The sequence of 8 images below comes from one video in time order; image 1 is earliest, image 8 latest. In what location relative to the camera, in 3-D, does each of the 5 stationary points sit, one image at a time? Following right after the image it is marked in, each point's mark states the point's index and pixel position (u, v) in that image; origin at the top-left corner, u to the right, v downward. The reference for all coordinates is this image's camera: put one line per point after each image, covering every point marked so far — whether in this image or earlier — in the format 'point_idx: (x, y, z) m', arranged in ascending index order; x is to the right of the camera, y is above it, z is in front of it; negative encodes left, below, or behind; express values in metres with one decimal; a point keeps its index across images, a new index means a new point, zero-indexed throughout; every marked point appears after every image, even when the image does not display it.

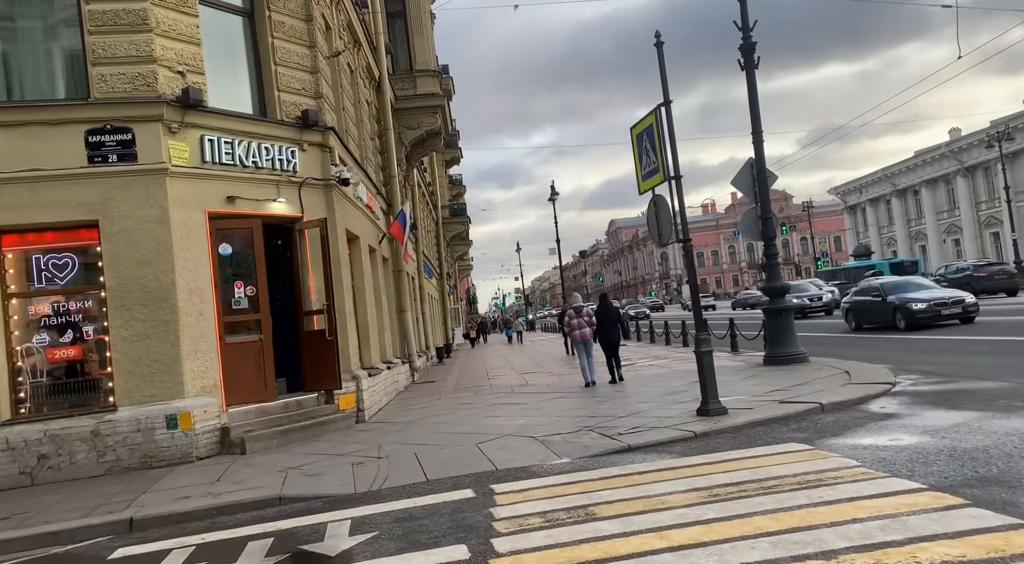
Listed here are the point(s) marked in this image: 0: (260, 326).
0: (-3.4, -0.6, +10.8) m
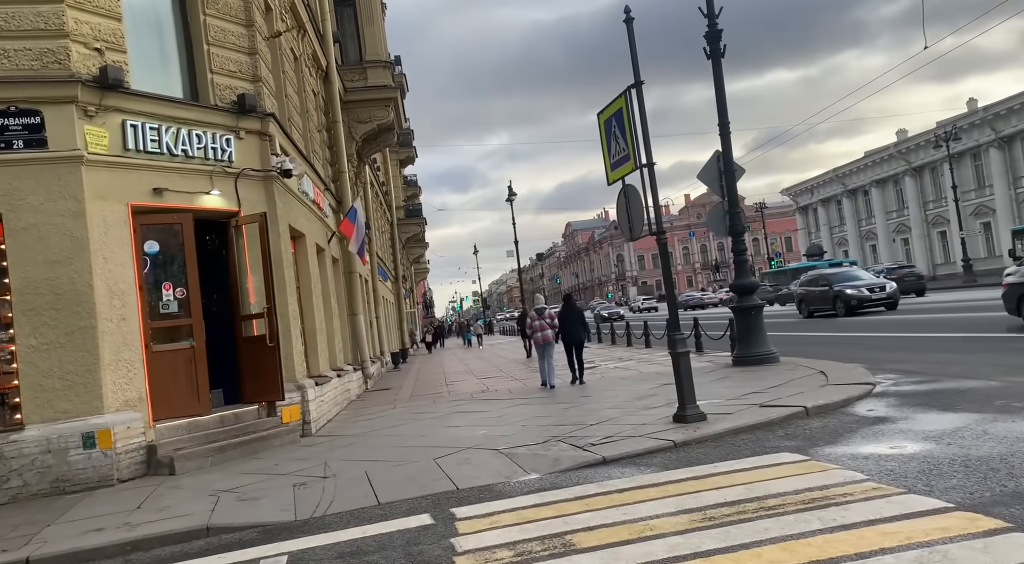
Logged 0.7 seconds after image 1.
0: (-3.9, -0.6, +9.8) m
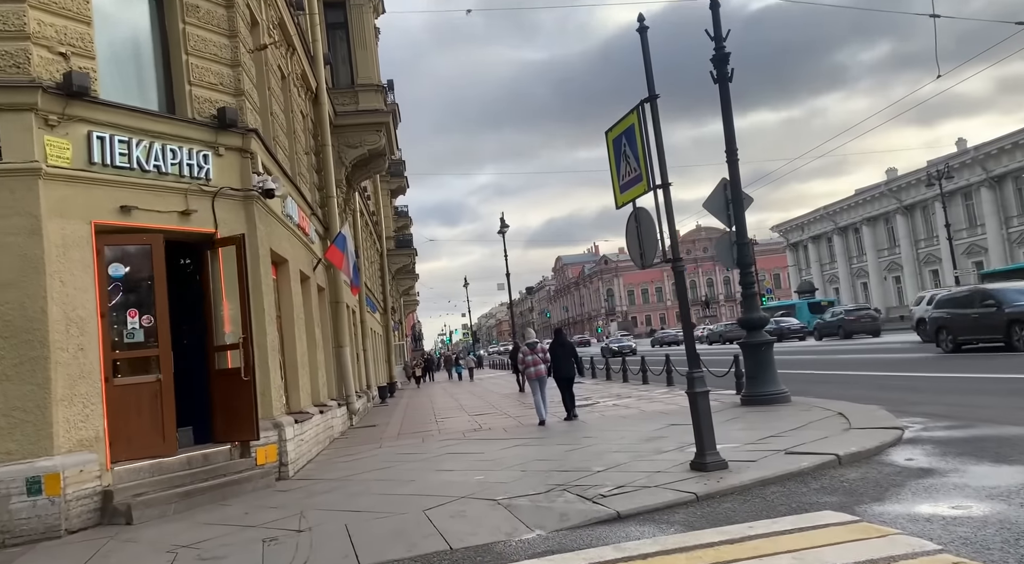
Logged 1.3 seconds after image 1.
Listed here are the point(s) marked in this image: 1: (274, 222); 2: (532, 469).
0: (-3.9, -0.9, +8.9) m
1: (-3.4, +0.9, +11.3) m
2: (+0.2, -2.1, +8.8) m
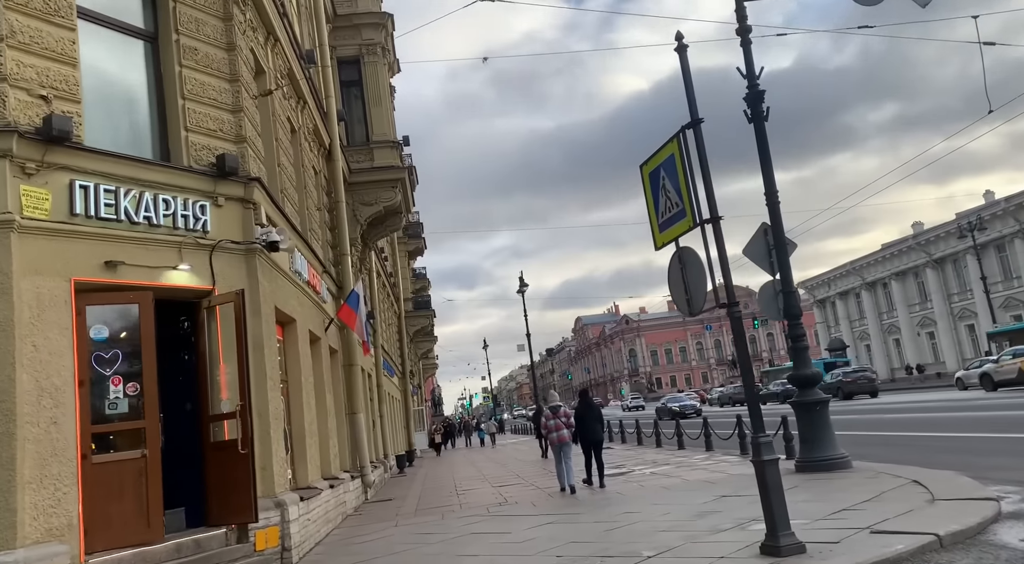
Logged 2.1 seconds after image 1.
0: (-3.6, -1.5, +7.9) m
1: (-3.0, +0.1, +10.4) m
2: (+0.5, -2.6, +7.7) m
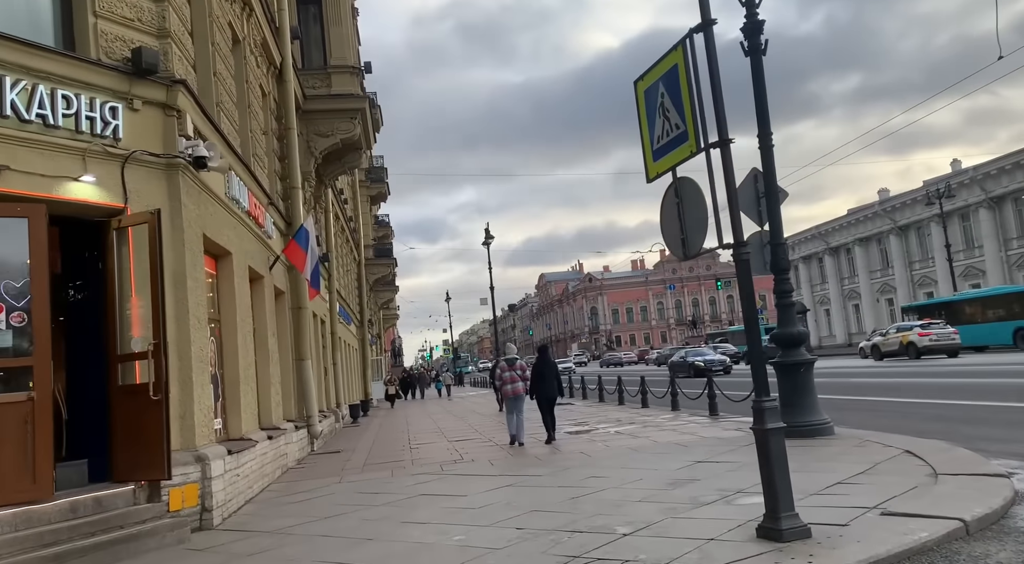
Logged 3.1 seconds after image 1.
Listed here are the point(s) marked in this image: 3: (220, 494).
0: (-4.0, -0.8, +6.7) m
1: (-3.4, +0.9, +9.1) m
2: (+0.2, -2.0, +6.7) m
3: (-2.9, -2.1, +8.1) m
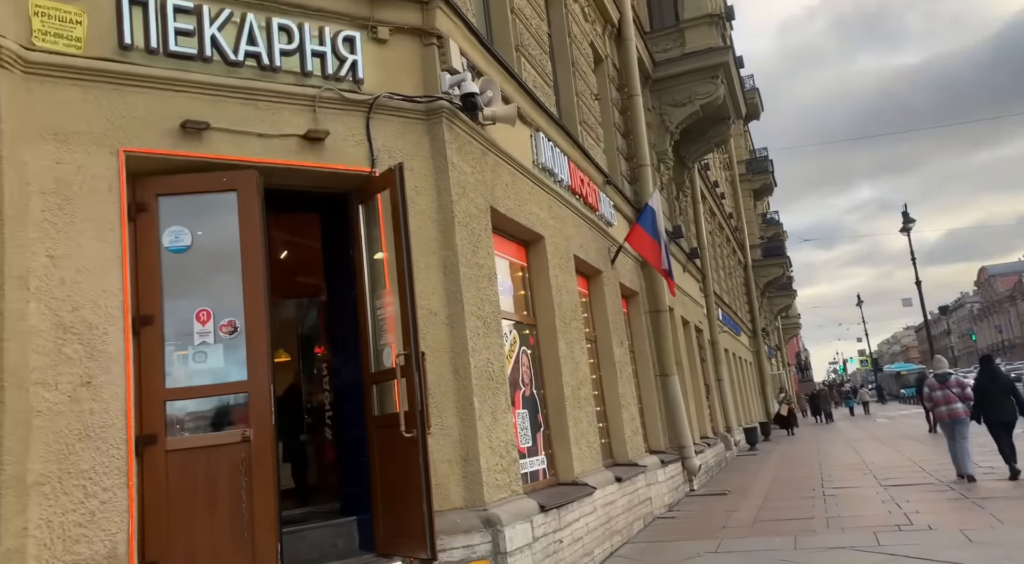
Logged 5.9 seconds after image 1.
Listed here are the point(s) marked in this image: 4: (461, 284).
0: (-1.6, -0.8, +4.8) m
1: (-0.1, +1.0, +6.8) m
2: (+2.2, -1.6, +2.9) m
3: (+0.1, -2.0, +5.5) m
4: (-0.3, 0.0, +5.7) m
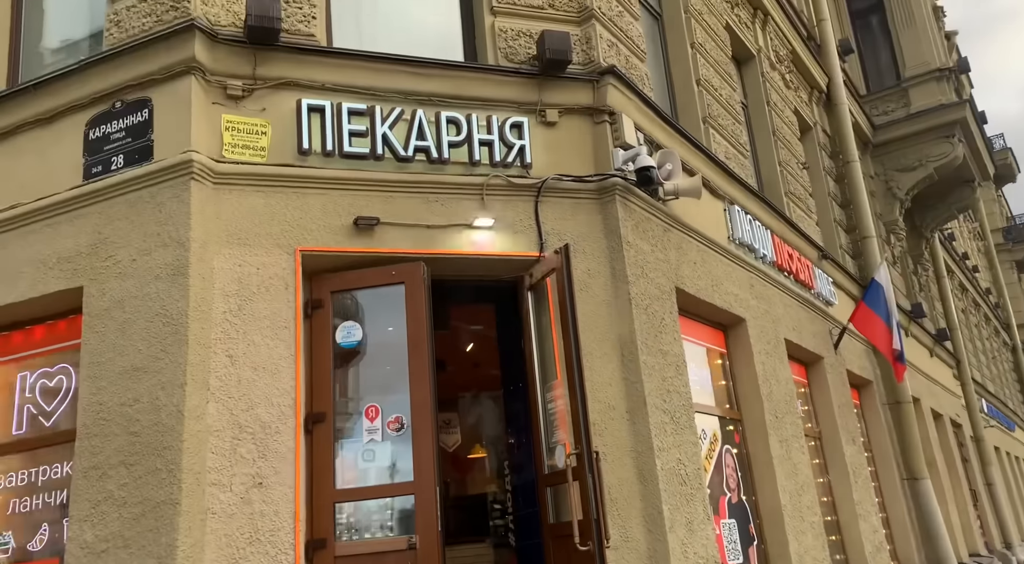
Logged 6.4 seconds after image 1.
0: (-0.6, -1.3, +4.5) m
1: (+1.4, +0.3, +6.2) m
2: (+2.5, -1.8, +1.6) m
3: (+1.3, -2.5, +4.6) m
4: (+0.9, -0.6, +5.1) m
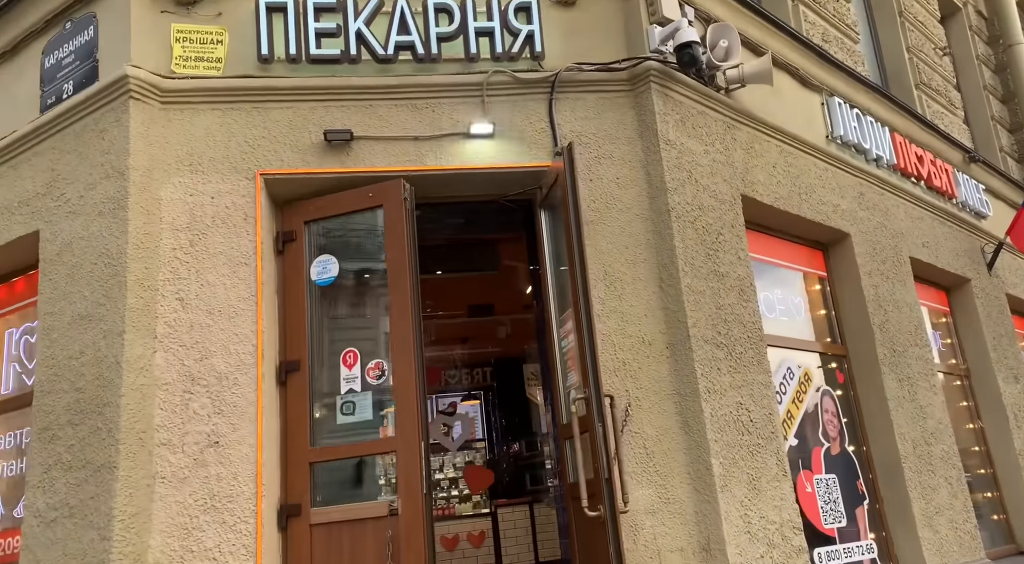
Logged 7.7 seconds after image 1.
0: (-0.6, -0.9, +3.8) m
1: (+1.5, +0.9, +5.0) m
2: (+1.9, -1.4, +0.3) m
3: (+1.3, -2.0, +3.6) m
4: (+0.9, -0.1, +4.1) m
